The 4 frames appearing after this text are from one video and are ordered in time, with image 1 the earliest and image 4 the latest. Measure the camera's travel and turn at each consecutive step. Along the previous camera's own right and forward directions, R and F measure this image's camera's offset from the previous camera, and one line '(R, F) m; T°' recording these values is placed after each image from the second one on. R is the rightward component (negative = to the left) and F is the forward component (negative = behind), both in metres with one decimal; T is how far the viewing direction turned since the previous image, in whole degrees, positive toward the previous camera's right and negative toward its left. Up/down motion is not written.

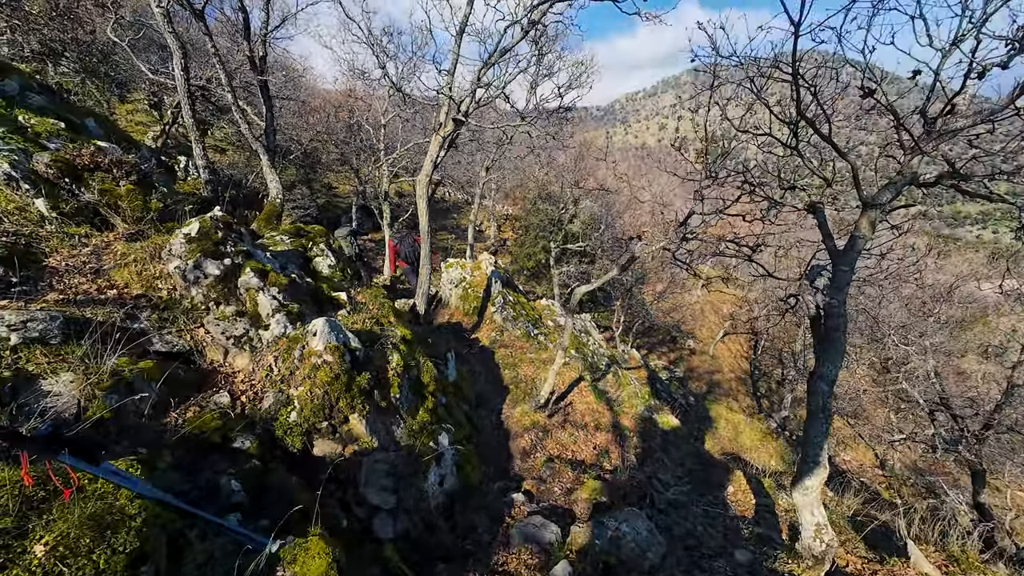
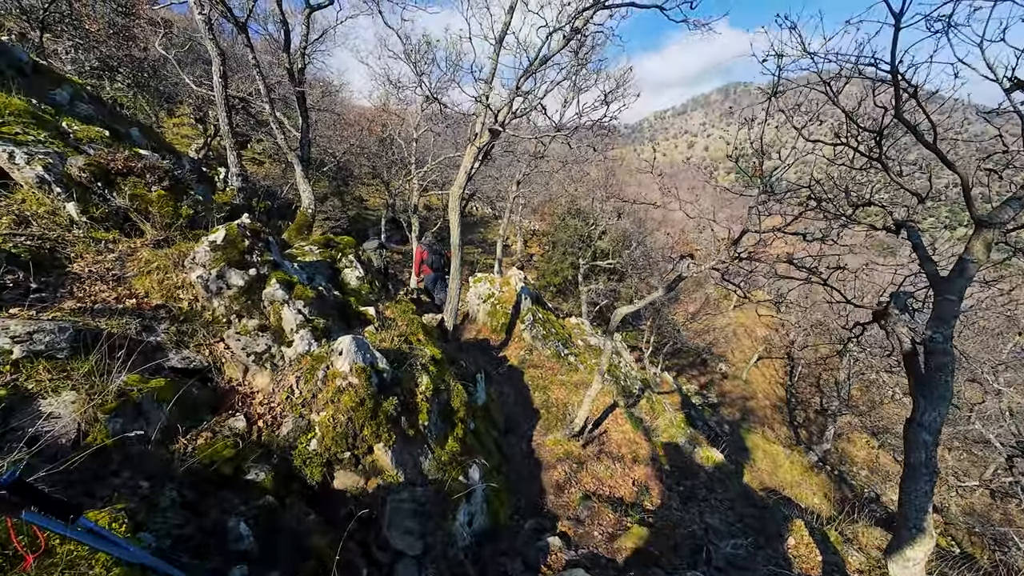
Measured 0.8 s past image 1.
(-0.2, +0.5) m; -3°
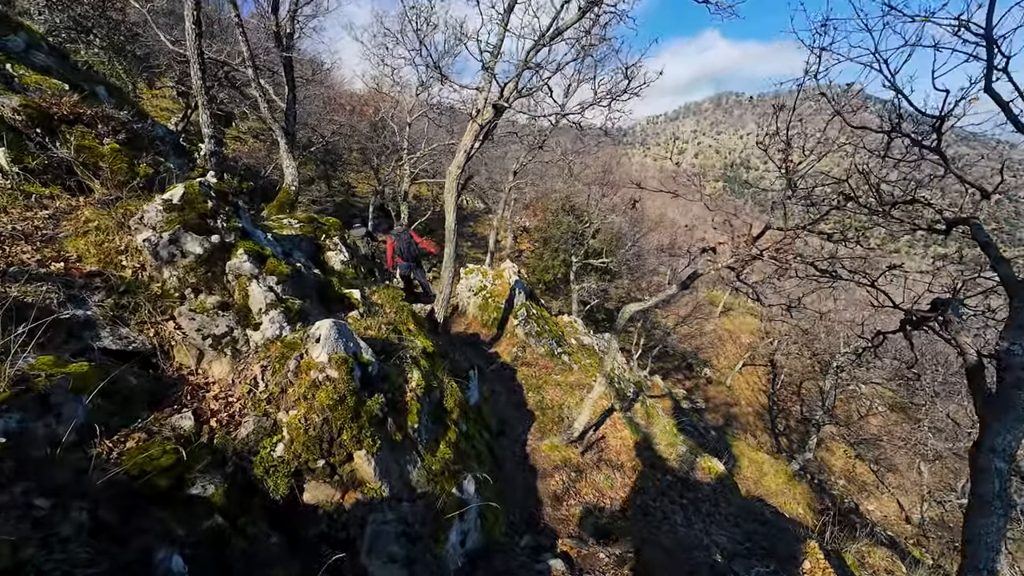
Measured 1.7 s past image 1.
(-0.2, +0.7) m; +2°
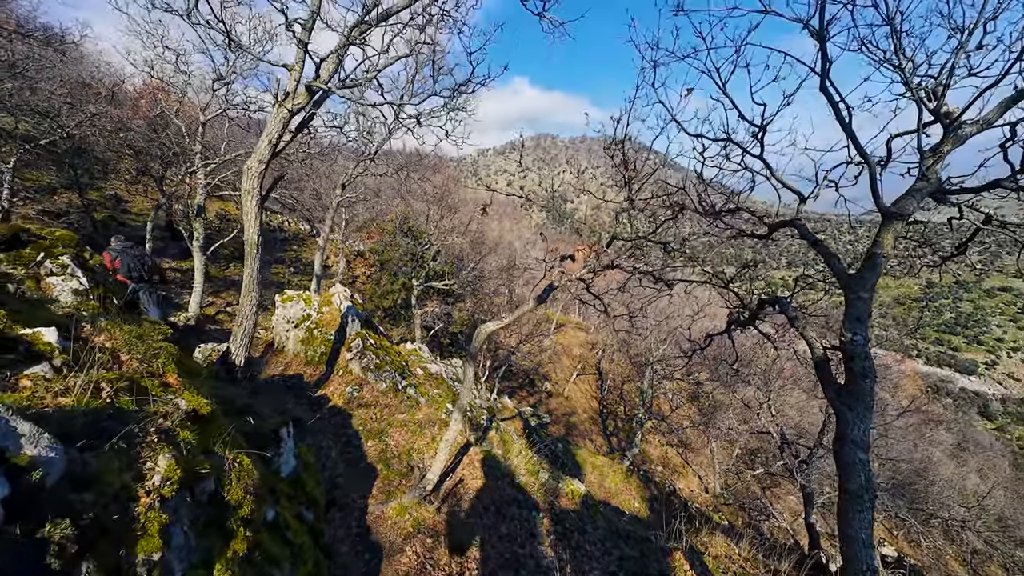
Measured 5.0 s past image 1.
(+0.1, +1.1) m; +21°
